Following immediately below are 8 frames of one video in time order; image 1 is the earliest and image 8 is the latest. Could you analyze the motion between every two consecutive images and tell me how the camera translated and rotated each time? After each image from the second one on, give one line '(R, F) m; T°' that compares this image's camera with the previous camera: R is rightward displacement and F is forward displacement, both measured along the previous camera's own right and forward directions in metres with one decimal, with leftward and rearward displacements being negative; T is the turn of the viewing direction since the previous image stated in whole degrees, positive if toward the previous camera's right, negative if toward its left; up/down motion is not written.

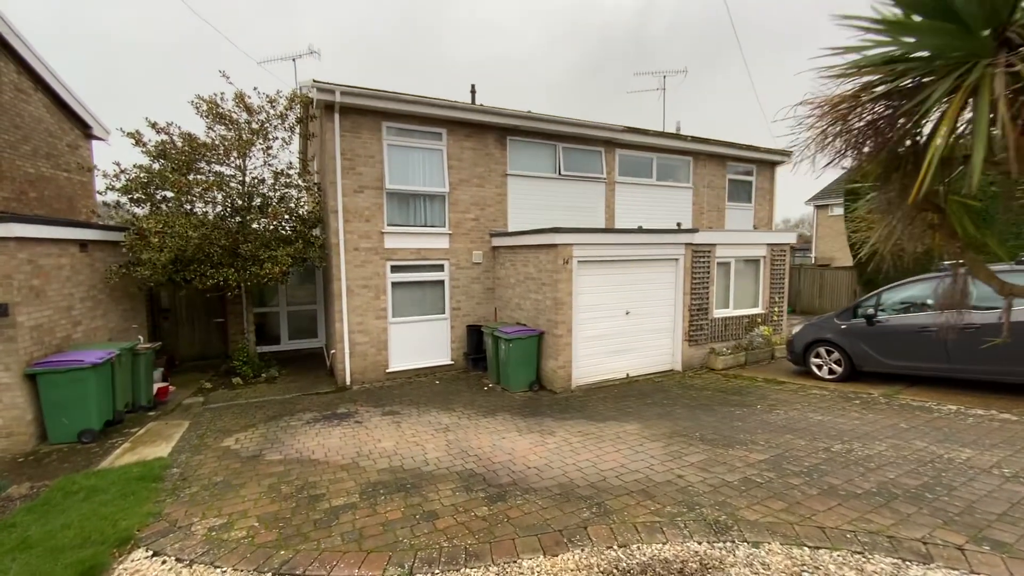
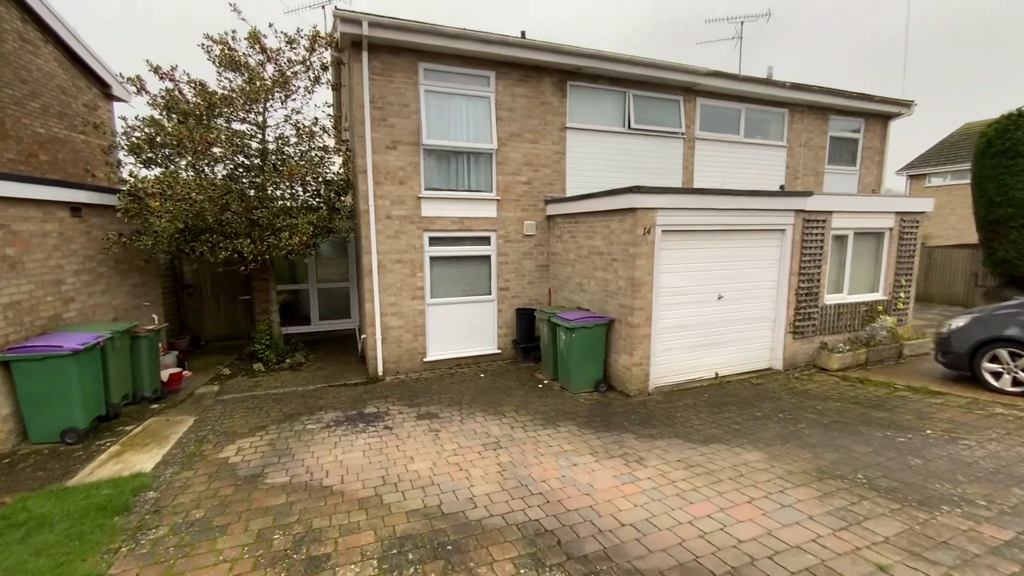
(-0.4, +1.5) m; -5°
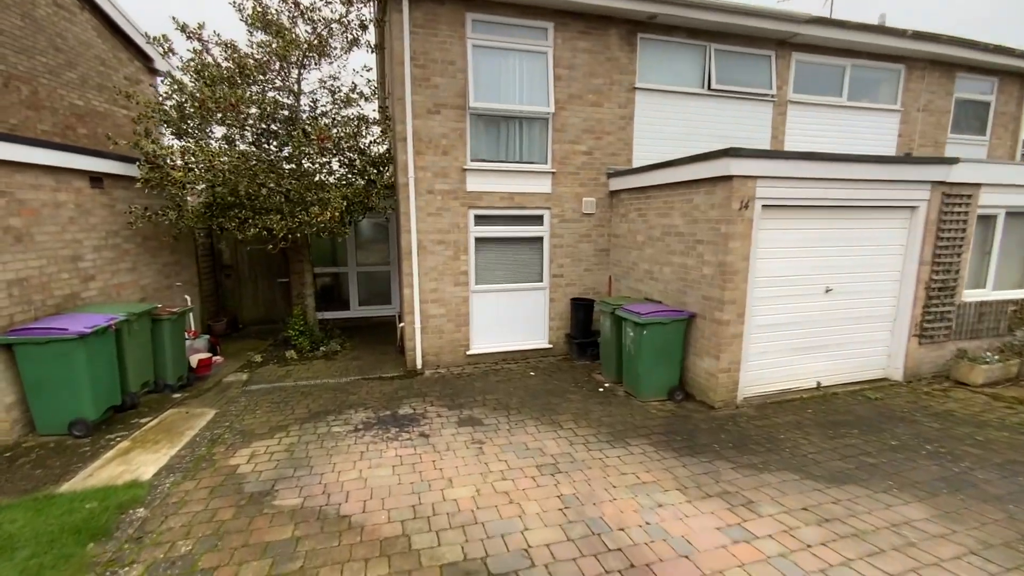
(-0.2, +1.0) m; -6°
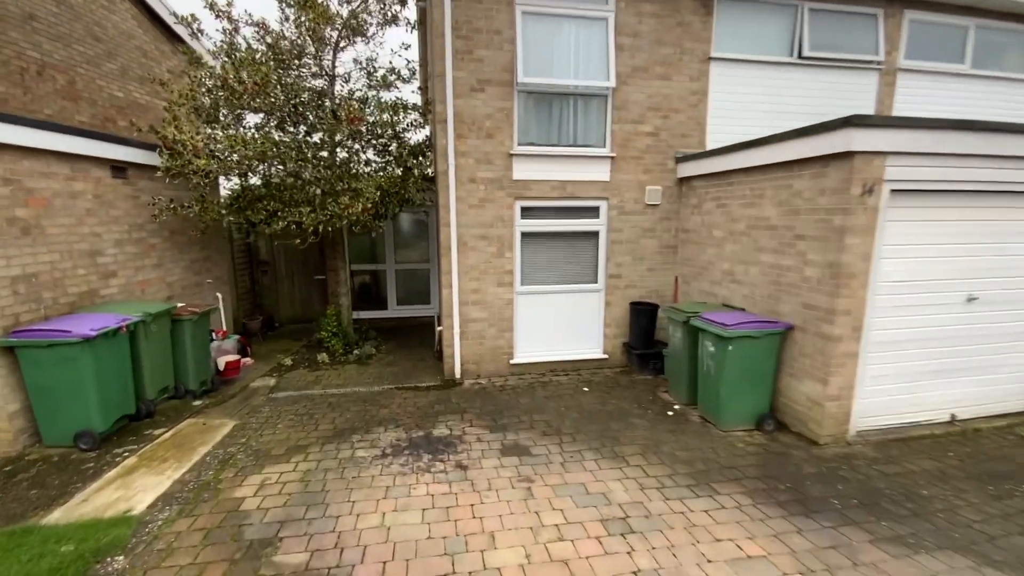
(-0.1, +0.8) m; -5°
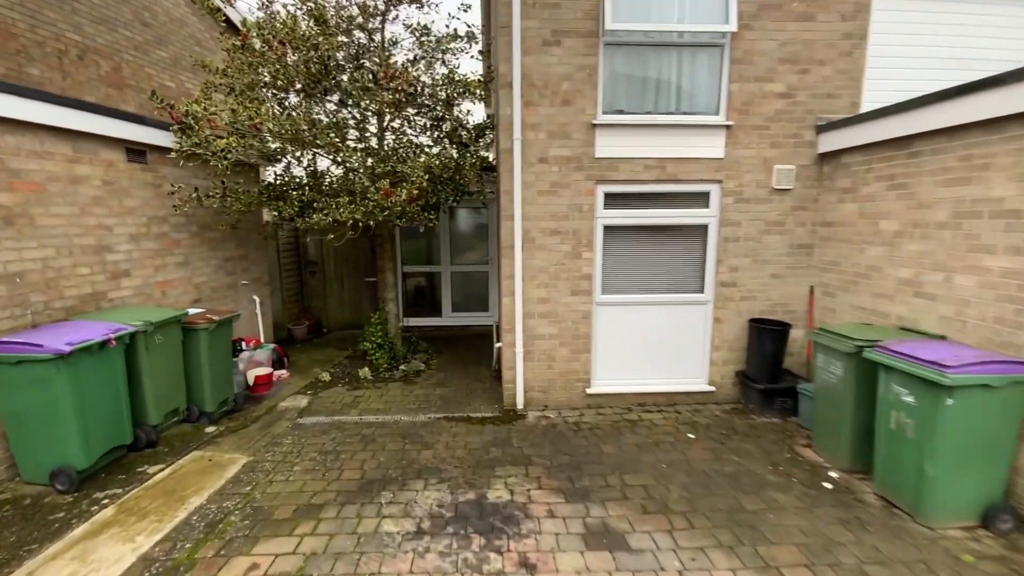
(-0.2, +1.2) m; -8°
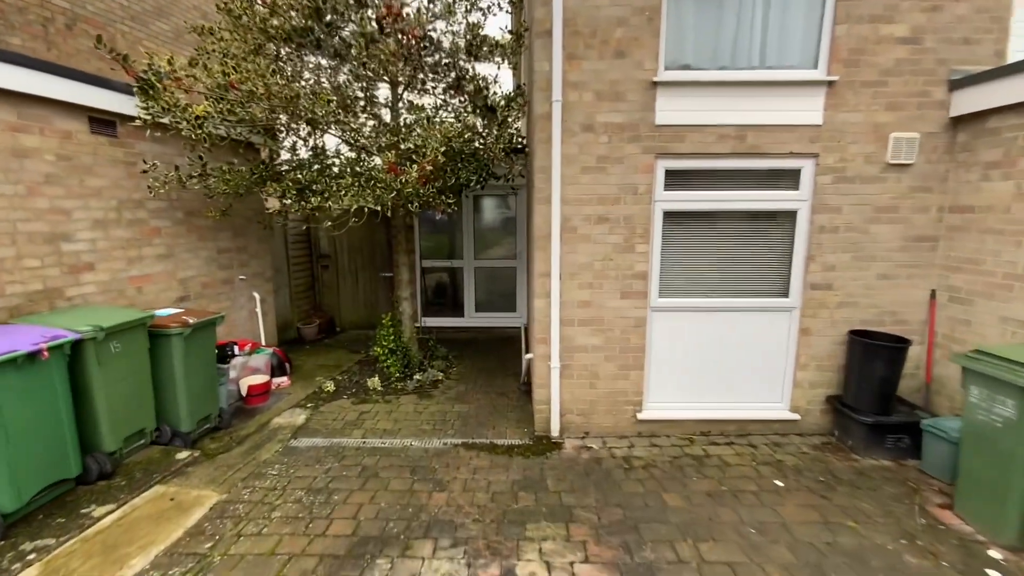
(-0.1, +0.9) m; -3°
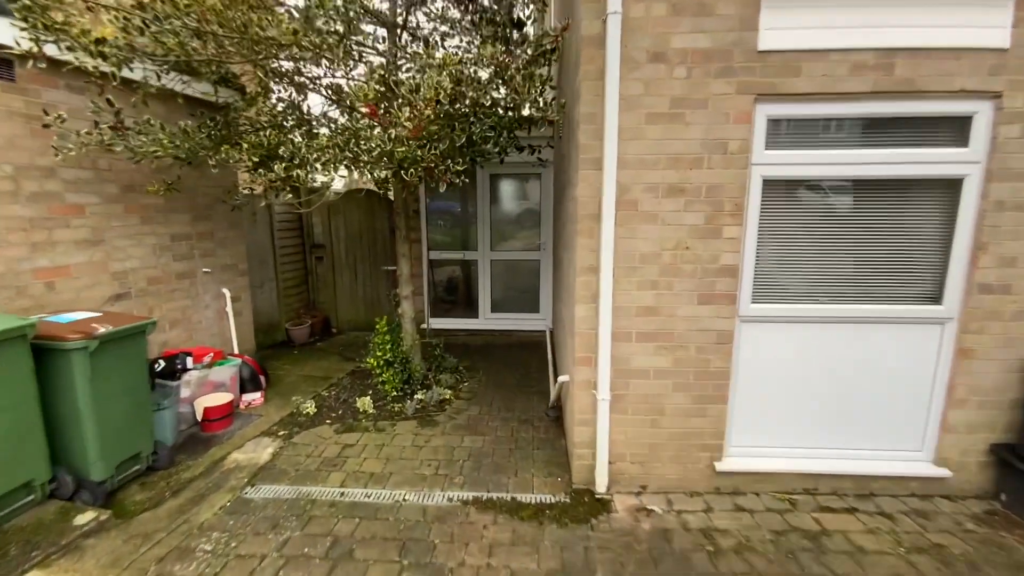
(-0.1, +1.1) m; -2°
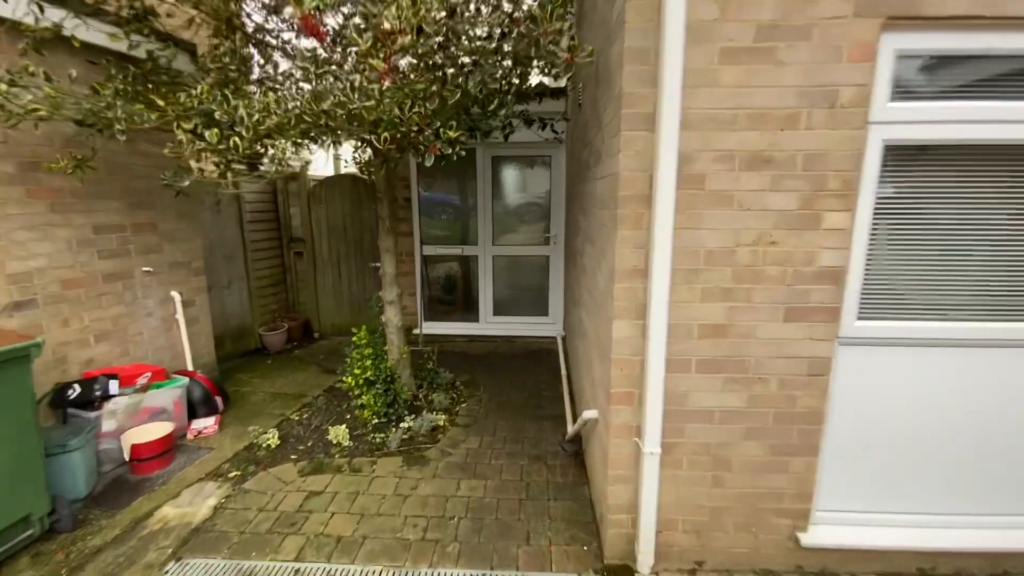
(-0.1, +0.8) m; 0°
